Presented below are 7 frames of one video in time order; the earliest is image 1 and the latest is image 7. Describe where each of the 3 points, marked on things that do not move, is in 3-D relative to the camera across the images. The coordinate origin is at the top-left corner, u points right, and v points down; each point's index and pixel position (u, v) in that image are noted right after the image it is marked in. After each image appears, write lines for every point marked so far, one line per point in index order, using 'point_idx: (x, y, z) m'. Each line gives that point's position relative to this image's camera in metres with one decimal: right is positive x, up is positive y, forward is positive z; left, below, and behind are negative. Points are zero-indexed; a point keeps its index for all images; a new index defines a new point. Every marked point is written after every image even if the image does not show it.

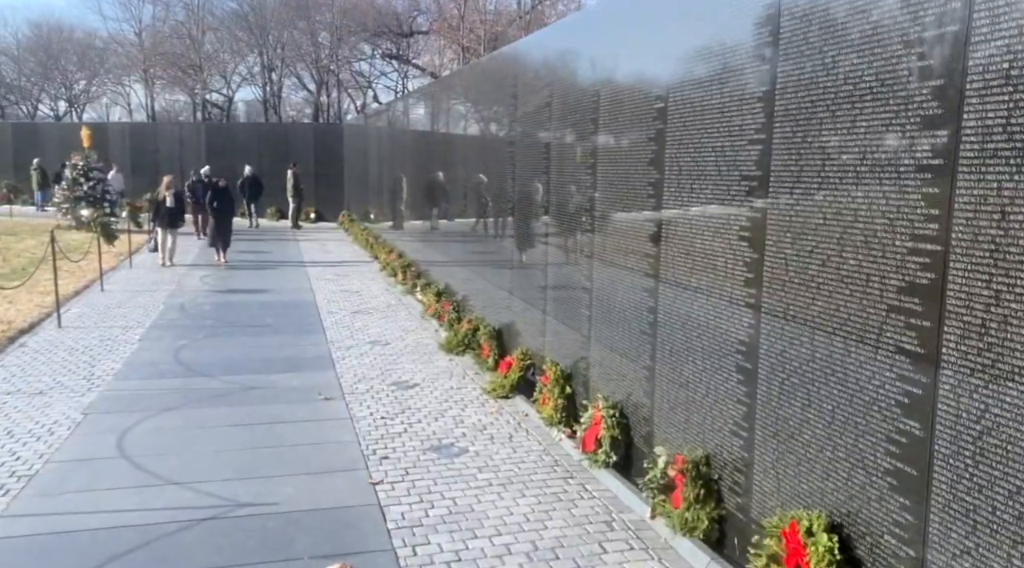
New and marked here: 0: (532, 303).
0: (+0.1, -0.2, +7.2) m
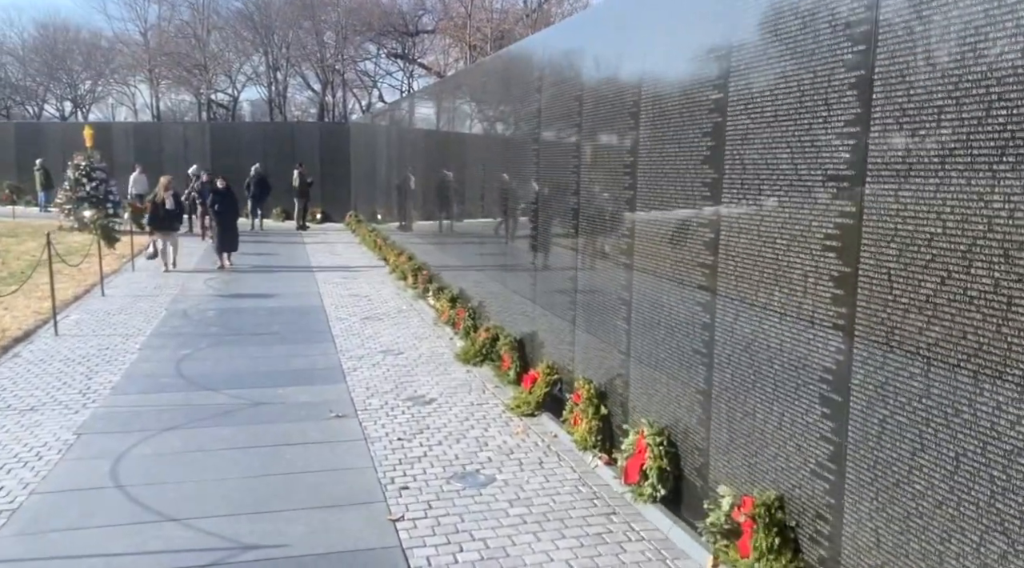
0: (+0.4, -0.3, +6.7) m
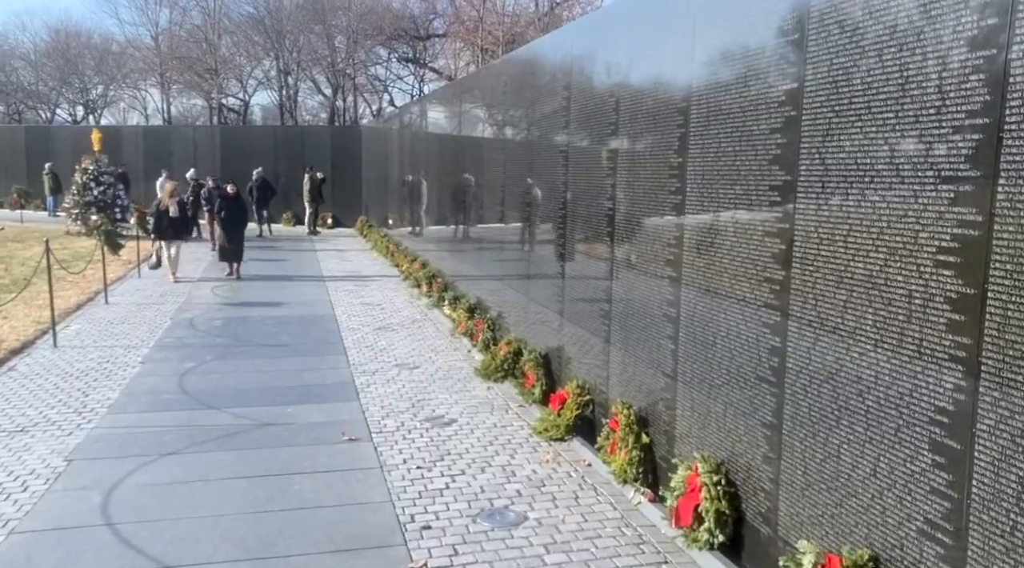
0: (+0.6, -0.4, +6.2) m
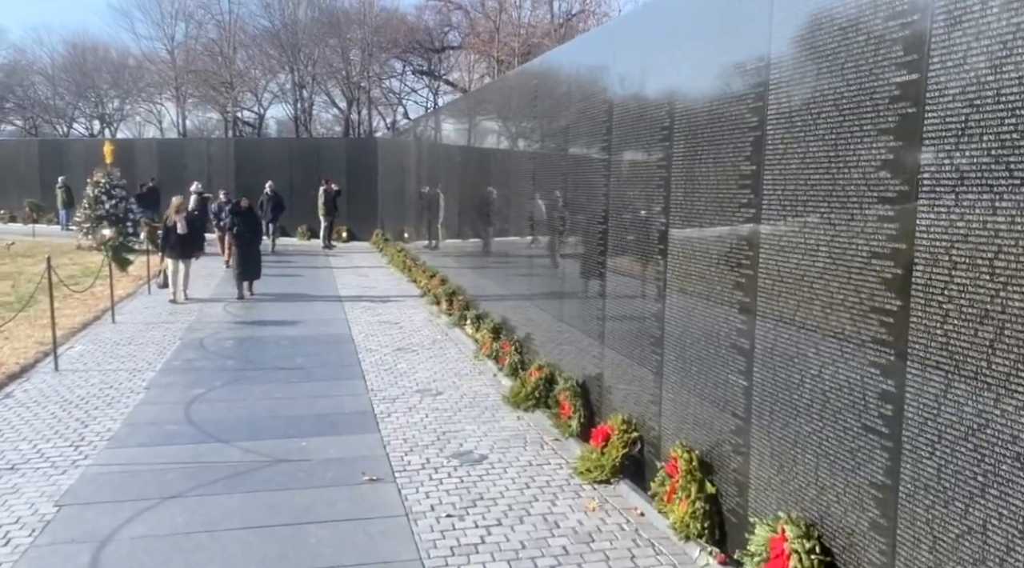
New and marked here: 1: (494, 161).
0: (+0.8, -0.5, +5.6) m
1: (-0.3, +1.7, +10.9) m
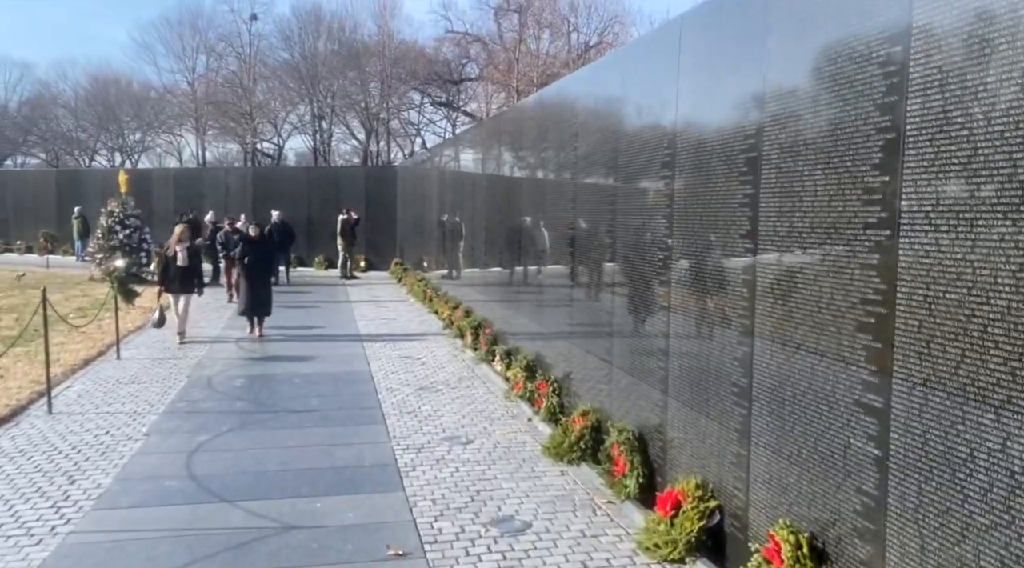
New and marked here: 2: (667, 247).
0: (+1.1, -0.7, +4.7) m
1: (+0.2, +1.2, +10.1) m
2: (+1.0, +0.2, +5.4) m
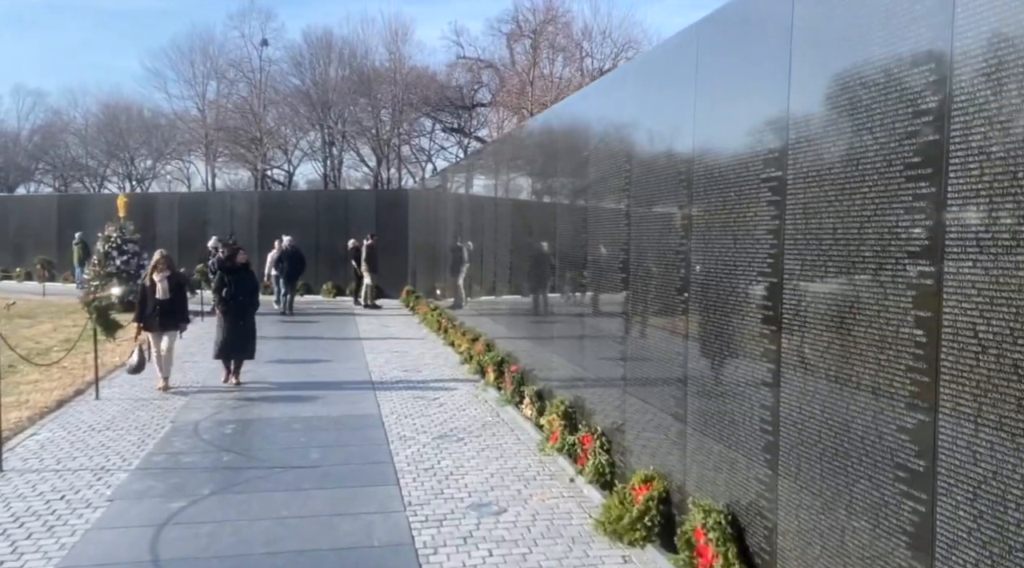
0: (+1.4, -0.9, +3.5) m
1: (+0.5, +0.9, +8.9) m
2: (+1.3, 0.0, +4.1) m
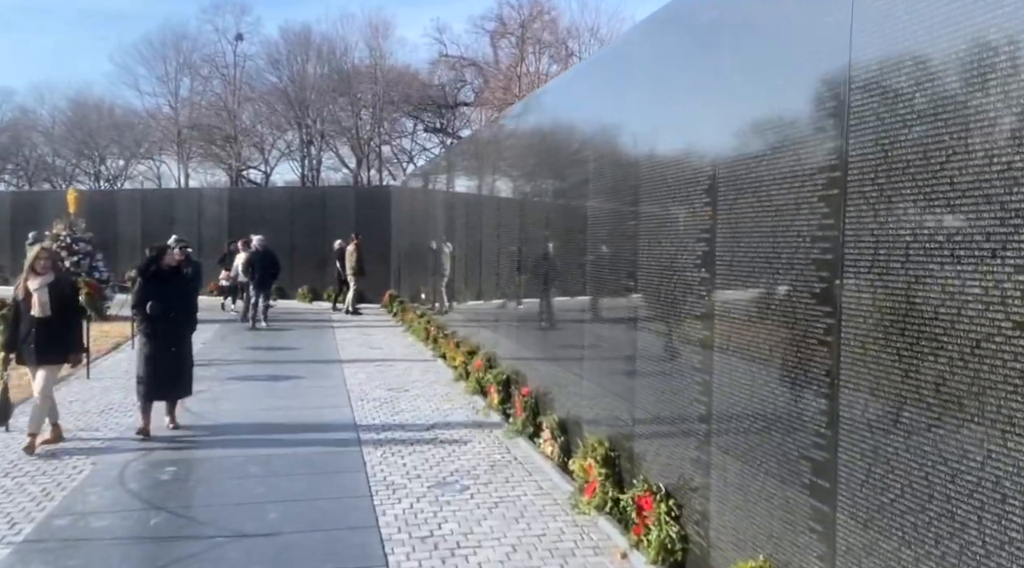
0: (+1.7, -0.9, +1.7) m
1: (+0.6, +0.9, +7.2) m
2: (+1.6, 0.0, +2.4) m
